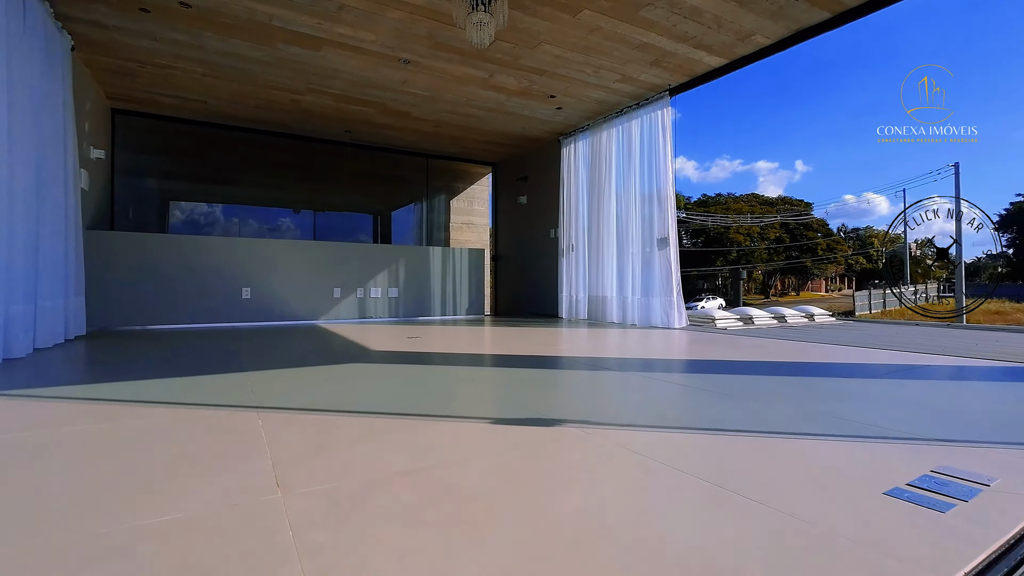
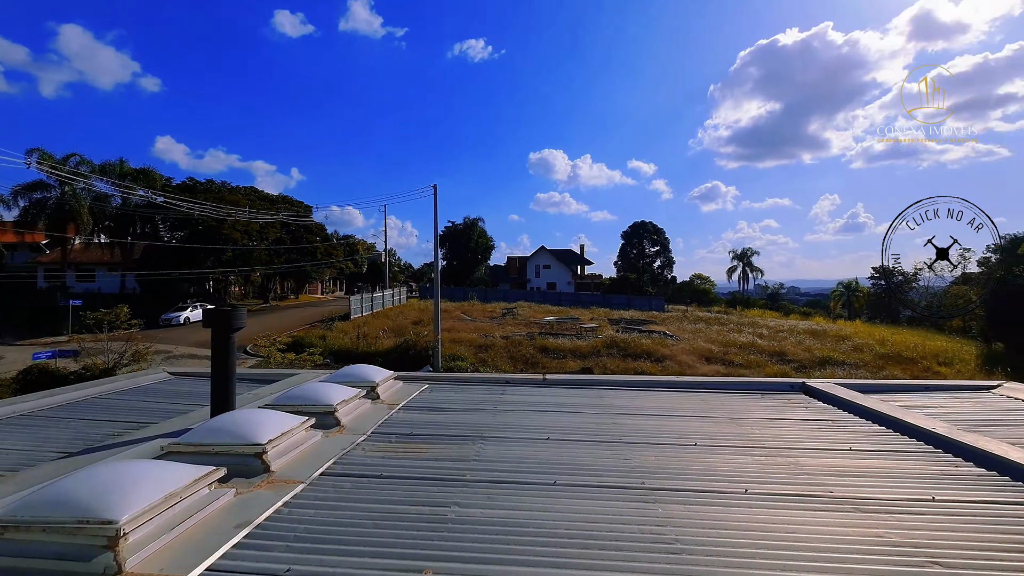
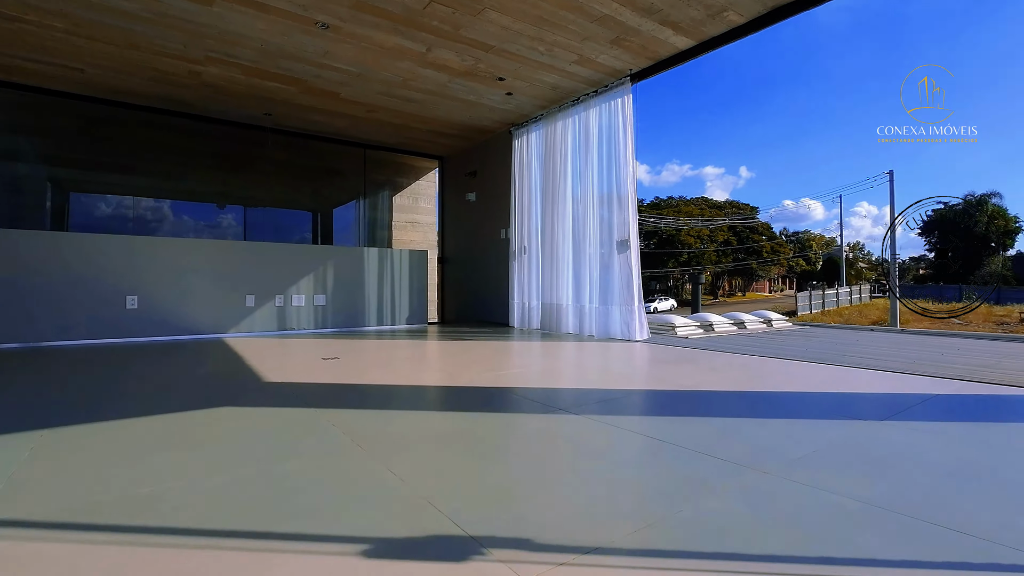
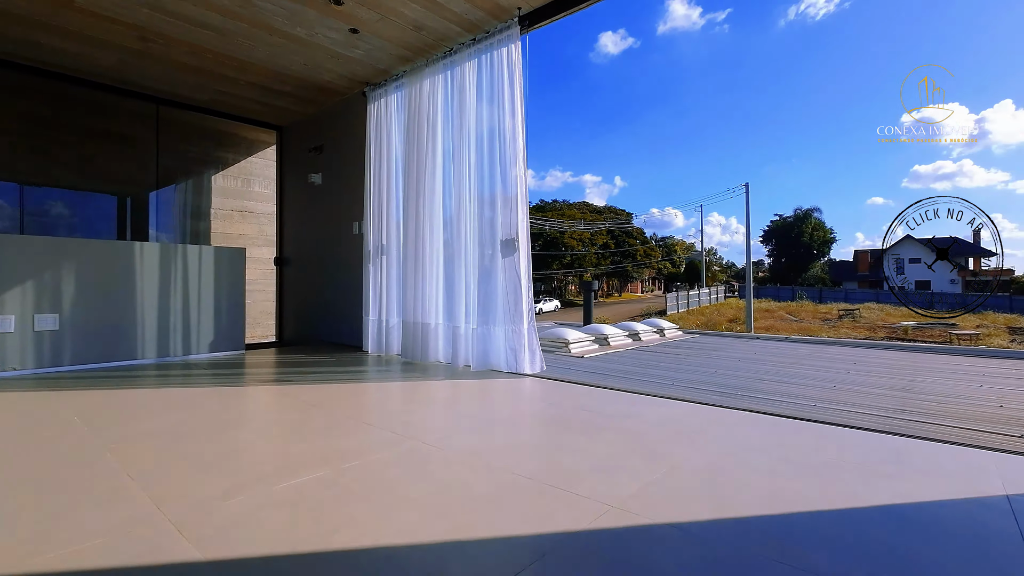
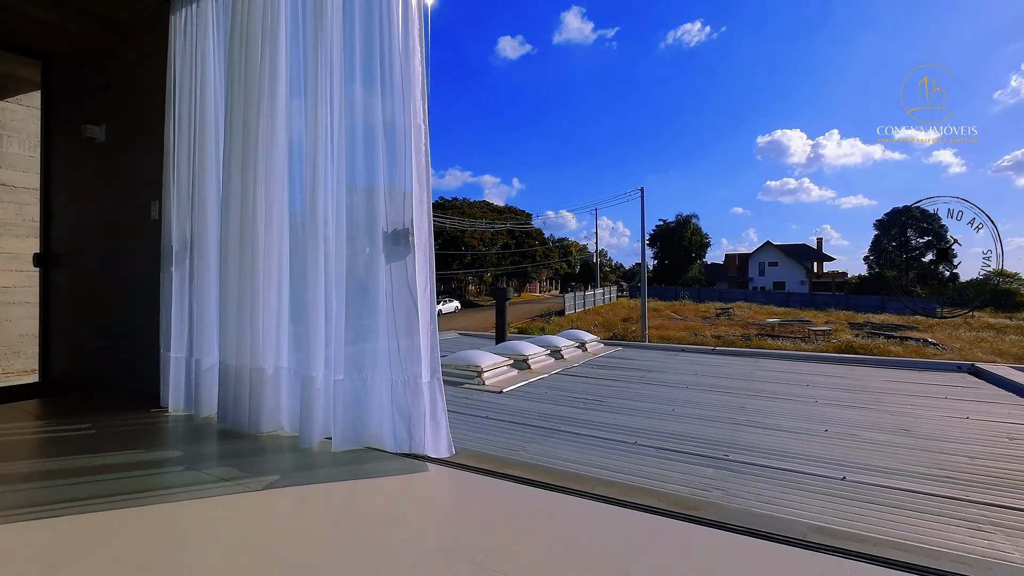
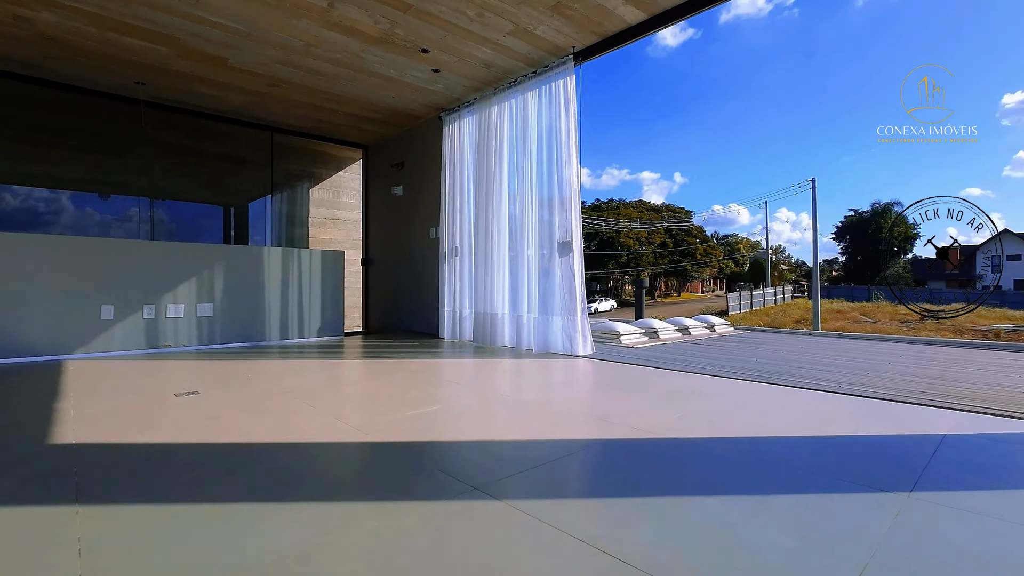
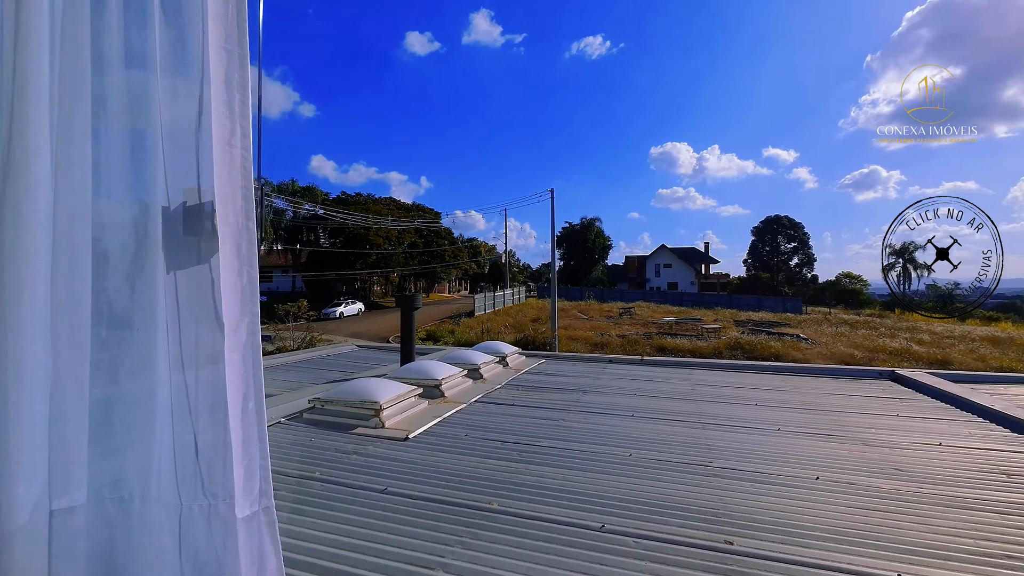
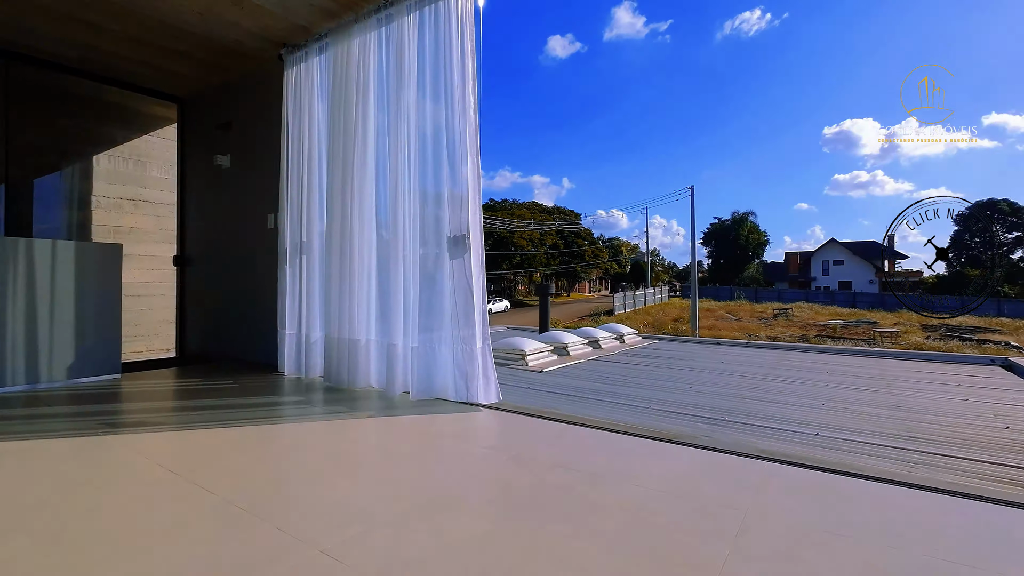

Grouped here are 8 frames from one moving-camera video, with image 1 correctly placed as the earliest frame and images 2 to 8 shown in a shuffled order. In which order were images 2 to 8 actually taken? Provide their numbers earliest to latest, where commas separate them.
3, 6, 4, 8, 5, 7, 2
